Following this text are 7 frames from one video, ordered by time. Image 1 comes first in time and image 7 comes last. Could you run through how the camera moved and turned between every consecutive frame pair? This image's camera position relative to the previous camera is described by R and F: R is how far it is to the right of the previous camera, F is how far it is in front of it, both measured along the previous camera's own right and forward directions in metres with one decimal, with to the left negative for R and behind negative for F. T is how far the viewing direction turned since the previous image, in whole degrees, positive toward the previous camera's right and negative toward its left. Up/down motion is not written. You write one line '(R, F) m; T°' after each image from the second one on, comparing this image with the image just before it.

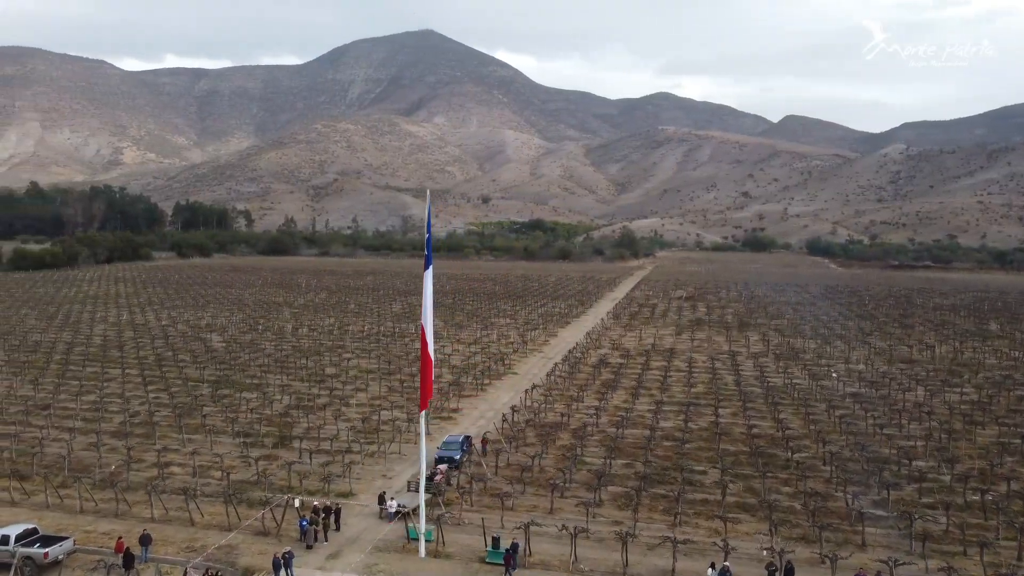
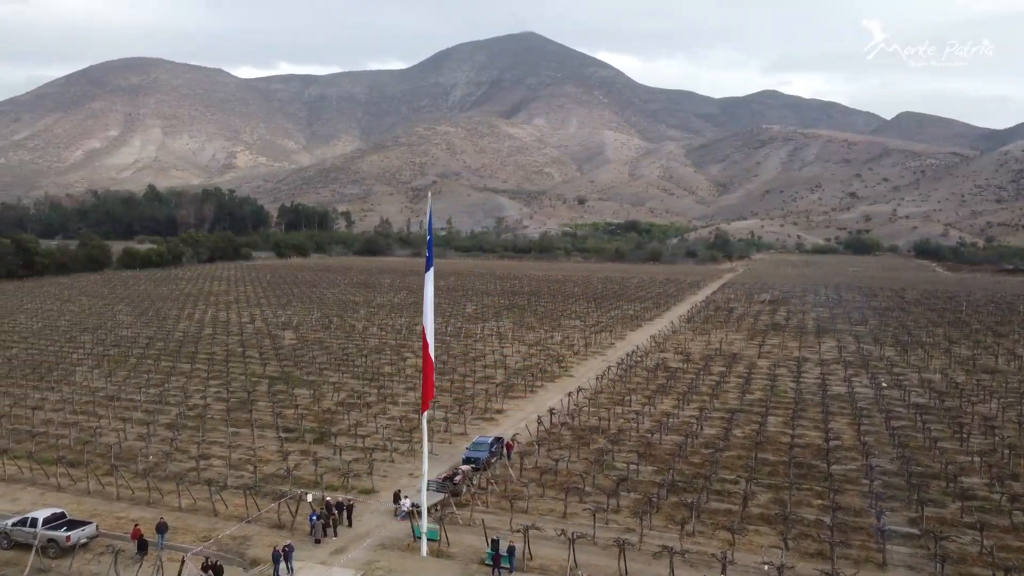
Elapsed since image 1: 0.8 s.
(+1.9, +0.1) m; -7°
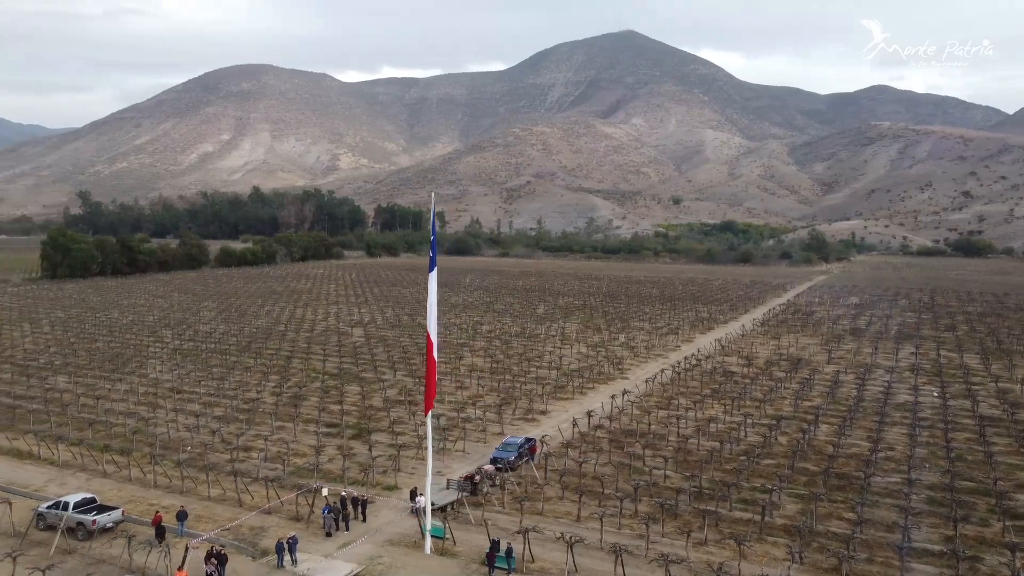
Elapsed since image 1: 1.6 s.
(+1.8, +0.1) m; -6°
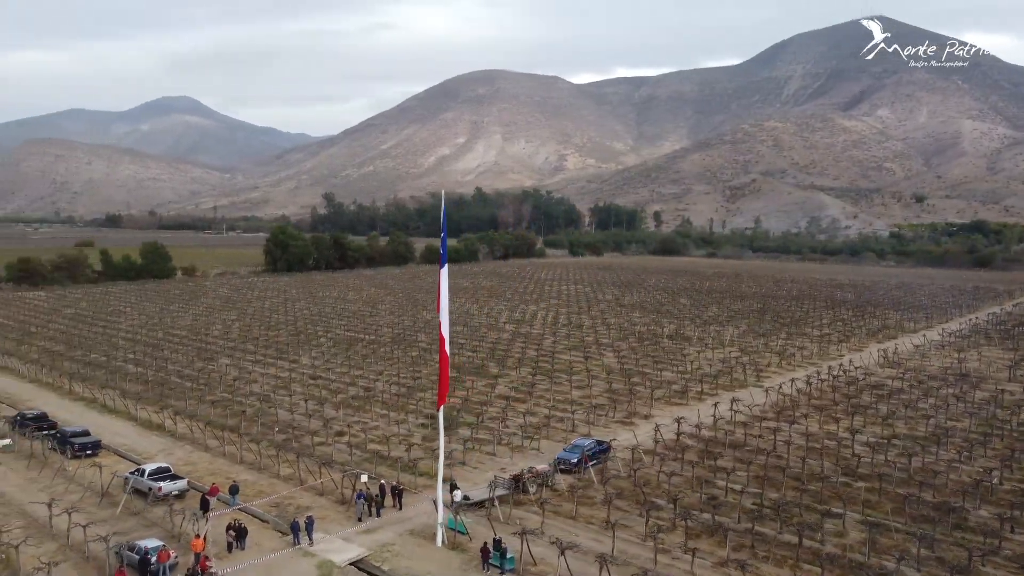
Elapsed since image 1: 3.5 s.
(+4.1, +0.7) m; -15°
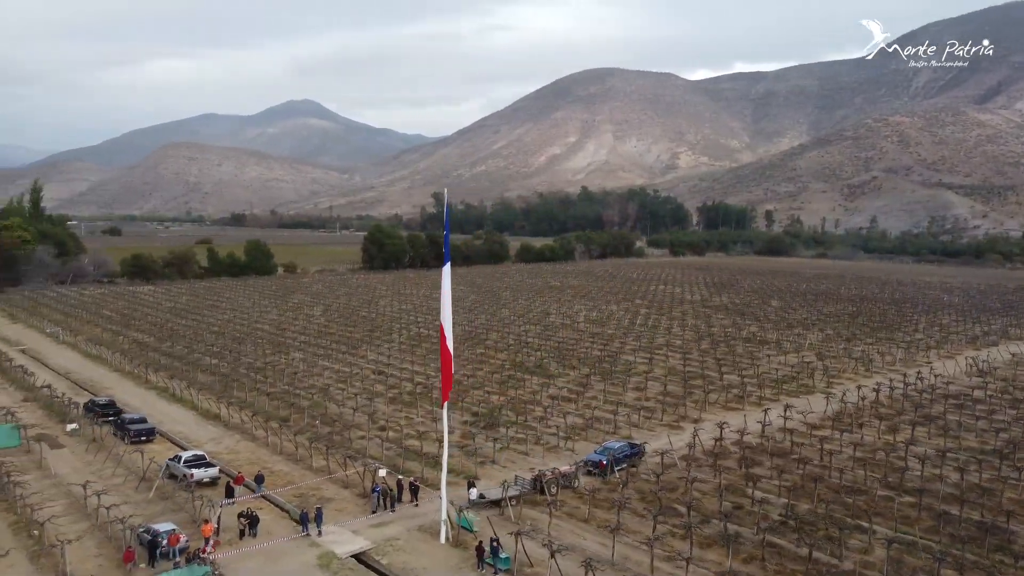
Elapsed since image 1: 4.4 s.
(+2.1, +0.2) m; -7°
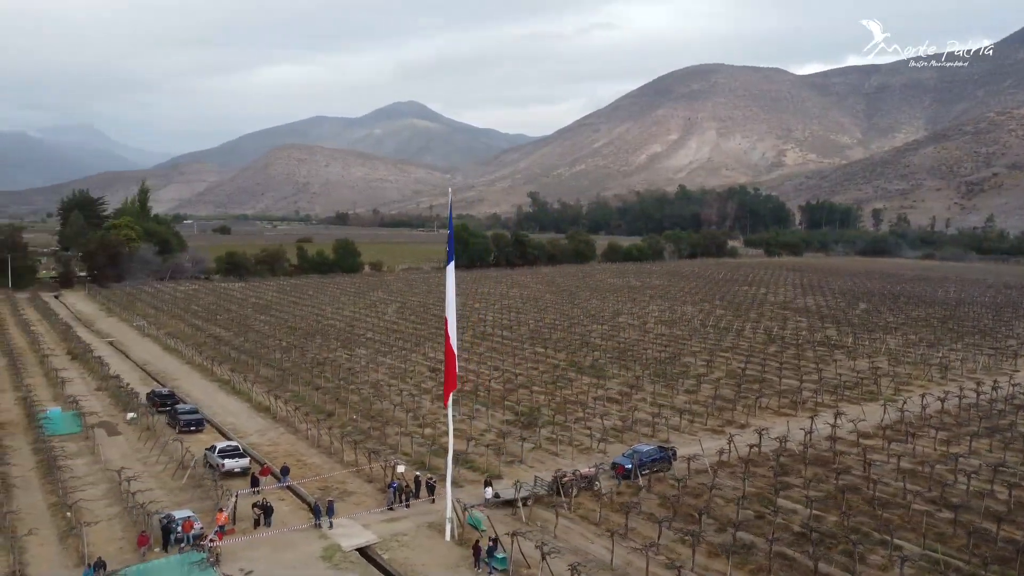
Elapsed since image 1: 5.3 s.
(+1.8, +0.2) m; -7°
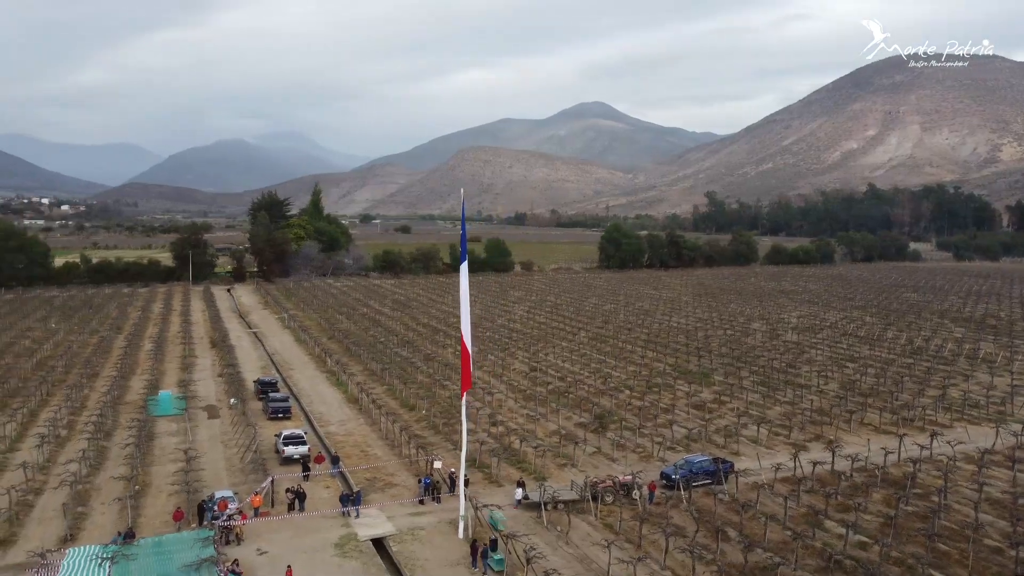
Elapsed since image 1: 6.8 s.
(+3.2, +0.4) m; -12°
